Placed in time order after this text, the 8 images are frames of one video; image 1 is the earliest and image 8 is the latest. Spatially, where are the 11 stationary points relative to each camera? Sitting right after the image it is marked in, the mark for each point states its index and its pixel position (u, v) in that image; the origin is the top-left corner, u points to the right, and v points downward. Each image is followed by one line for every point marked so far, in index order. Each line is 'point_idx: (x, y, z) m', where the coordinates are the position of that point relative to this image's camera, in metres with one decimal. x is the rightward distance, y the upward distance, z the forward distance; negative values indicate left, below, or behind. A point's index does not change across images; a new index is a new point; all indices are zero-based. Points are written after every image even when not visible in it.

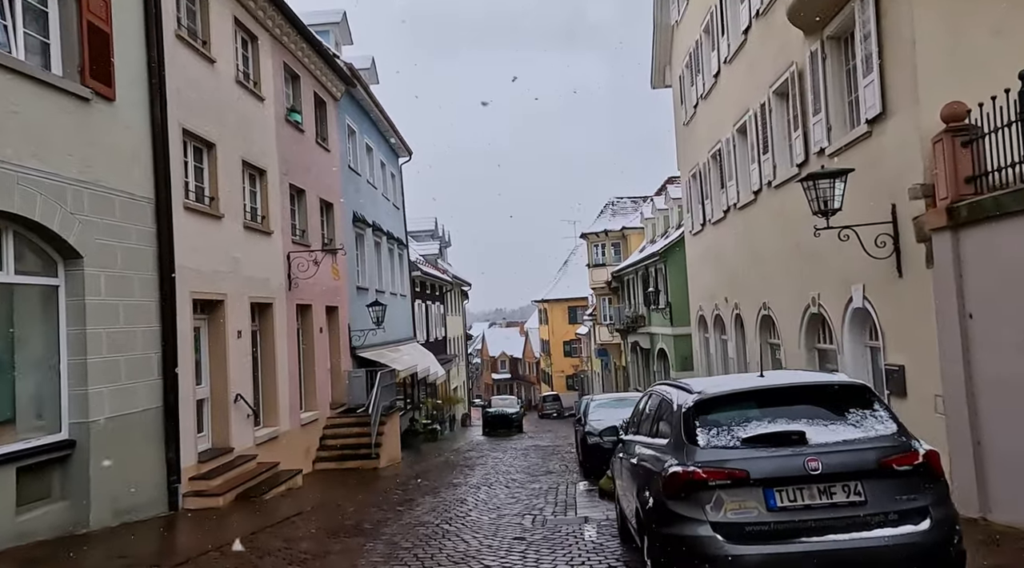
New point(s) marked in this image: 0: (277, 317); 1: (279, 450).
0: (-3.8, -0.5, +13.5) m
1: (-3.6, -2.6, +13.0) m
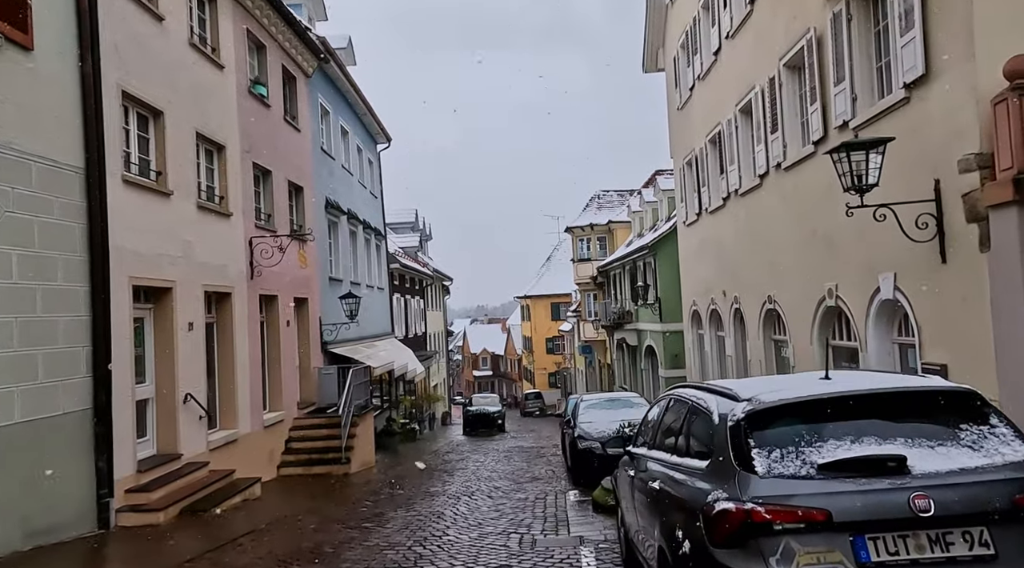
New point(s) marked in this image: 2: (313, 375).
0: (-4.0, -0.3, +12.2) m
1: (-3.9, -2.4, +11.8) m
2: (-3.8, -1.7, +15.9) m
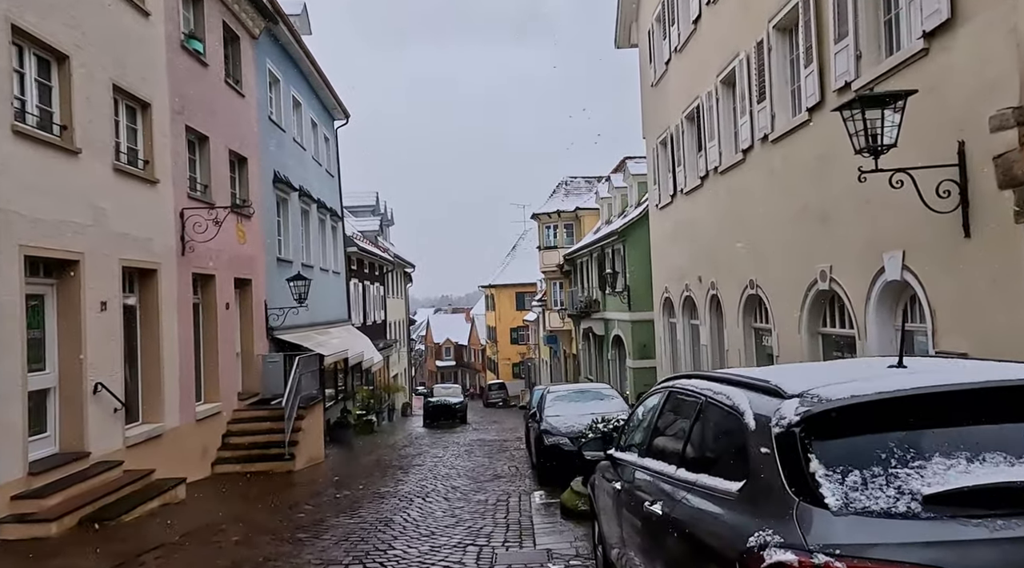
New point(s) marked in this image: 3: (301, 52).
0: (-4.5, 0.0, +10.9) m
1: (-4.4, -2.1, +10.5) m
2: (-4.5, -1.4, +14.6) m
3: (-4.8, +5.3, +19.1) m
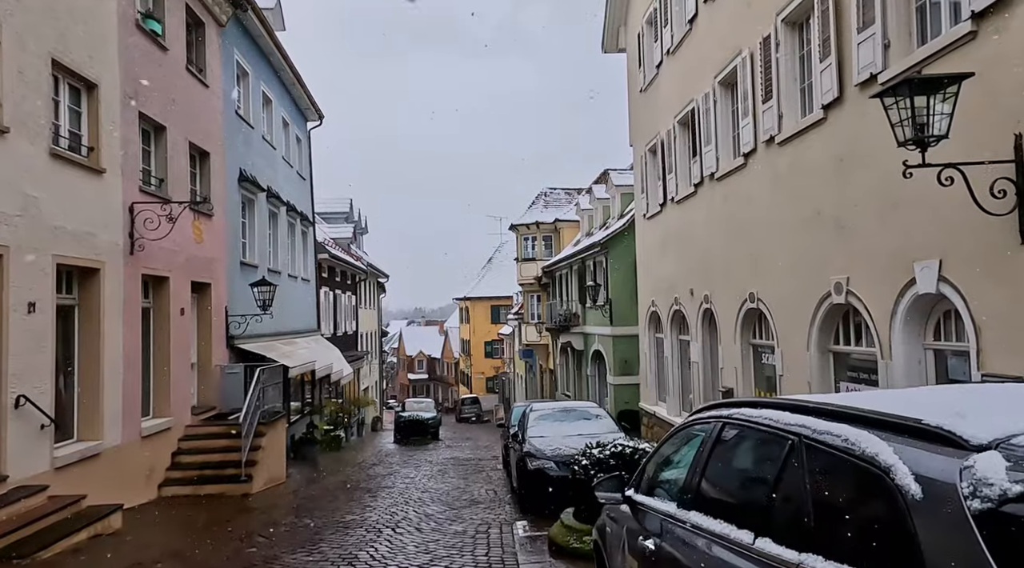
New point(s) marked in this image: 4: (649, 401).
0: (-4.7, 0.0, +9.8) m
1: (-4.6, -2.1, +9.3) m
2: (-4.8, -1.4, +13.5) m
3: (-5.2, +5.2, +18.1) m
4: (+3.0, -2.6, +18.5) m
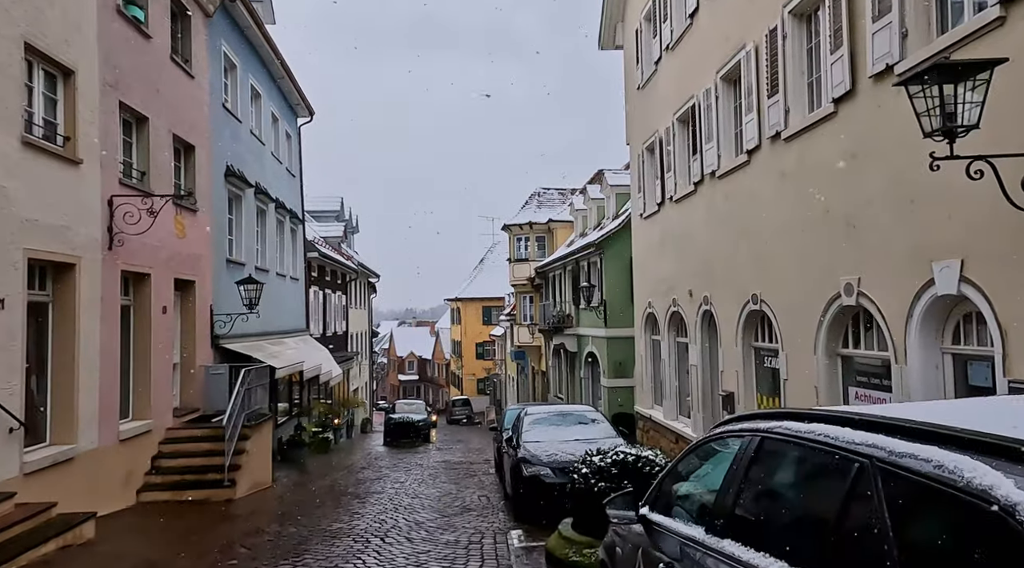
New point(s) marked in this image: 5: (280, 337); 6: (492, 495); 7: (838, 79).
0: (-4.7, 0.0, +9.3) m
1: (-4.6, -2.1, +8.9) m
2: (-4.9, -1.4, +13.0) m
3: (-5.3, +5.2, +17.6) m
4: (+2.9, -2.6, +18.2) m
5: (-5.2, -1.2, +18.9) m
6: (-0.3, -3.1, +12.3) m
7: (+3.3, +2.1, +8.6) m
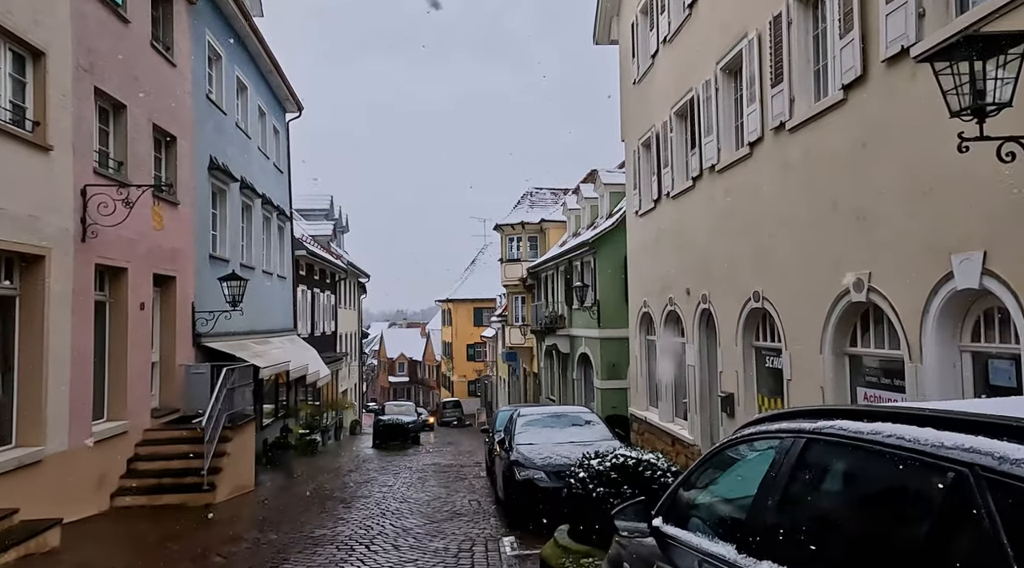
0: (-4.8, +0.1, +8.9) m
1: (-4.7, -2.0, +8.4) m
2: (-5.0, -1.3, +12.5) m
3: (-5.4, +5.2, +17.2) m
4: (+2.7, -2.6, +17.8) m
5: (-5.4, -1.1, +18.4) m
6: (-0.4, -3.1, +11.9) m
7: (+3.3, +2.1, +8.2) m
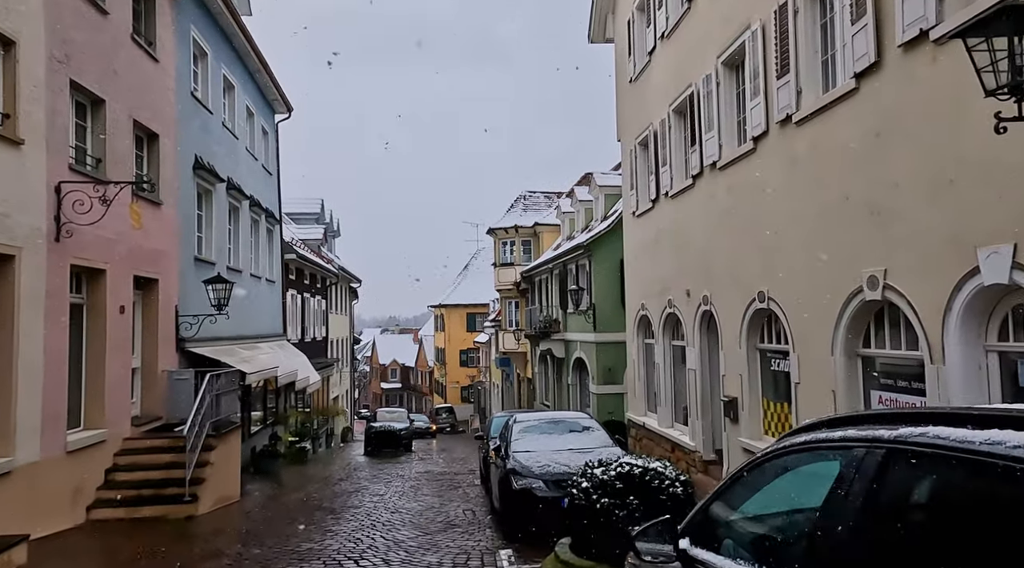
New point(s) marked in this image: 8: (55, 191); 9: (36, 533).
0: (-4.8, +0.1, +8.4) m
1: (-4.7, -2.0, +7.9) m
2: (-5.1, -1.4, +12.0) m
3: (-5.5, +5.2, +16.7) m
4: (+2.6, -2.6, +17.3) m
5: (-5.5, -1.2, +17.9) m
6: (-0.5, -3.1, +11.4) m
7: (+3.2, +2.2, +7.8) m
8: (-4.9, +1.0, +9.0) m
9: (-4.8, -2.5, +8.5) m
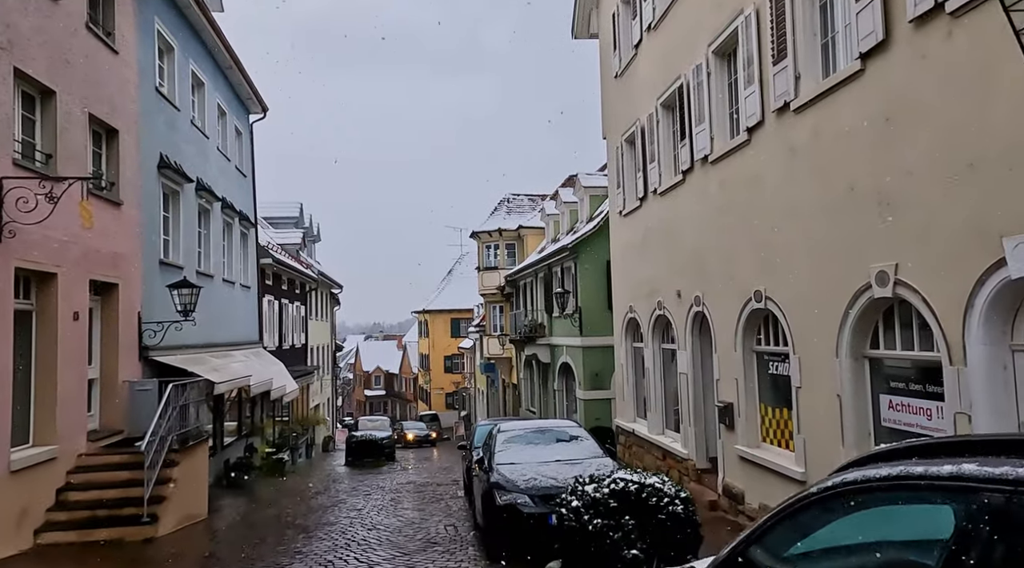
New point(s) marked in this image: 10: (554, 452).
0: (-5.0, 0.0, +7.7) m
1: (-4.9, -2.0, +7.2) m
2: (-5.3, -1.4, +11.3) m
3: (-5.9, +5.1, +16.0) m
4: (+2.3, -2.7, +16.7) m
5: (-5.9, -1.3, +17.2) m
6: (-0.7, -3.1, +10.8) m
7: (+3.1, +2.2, +7.3) m
8: (-5.1, +1.0, +8.3) m
9: (-4.9, -2.5, +7.8) m
10: (+0.5, -2.0, +9.8) m
